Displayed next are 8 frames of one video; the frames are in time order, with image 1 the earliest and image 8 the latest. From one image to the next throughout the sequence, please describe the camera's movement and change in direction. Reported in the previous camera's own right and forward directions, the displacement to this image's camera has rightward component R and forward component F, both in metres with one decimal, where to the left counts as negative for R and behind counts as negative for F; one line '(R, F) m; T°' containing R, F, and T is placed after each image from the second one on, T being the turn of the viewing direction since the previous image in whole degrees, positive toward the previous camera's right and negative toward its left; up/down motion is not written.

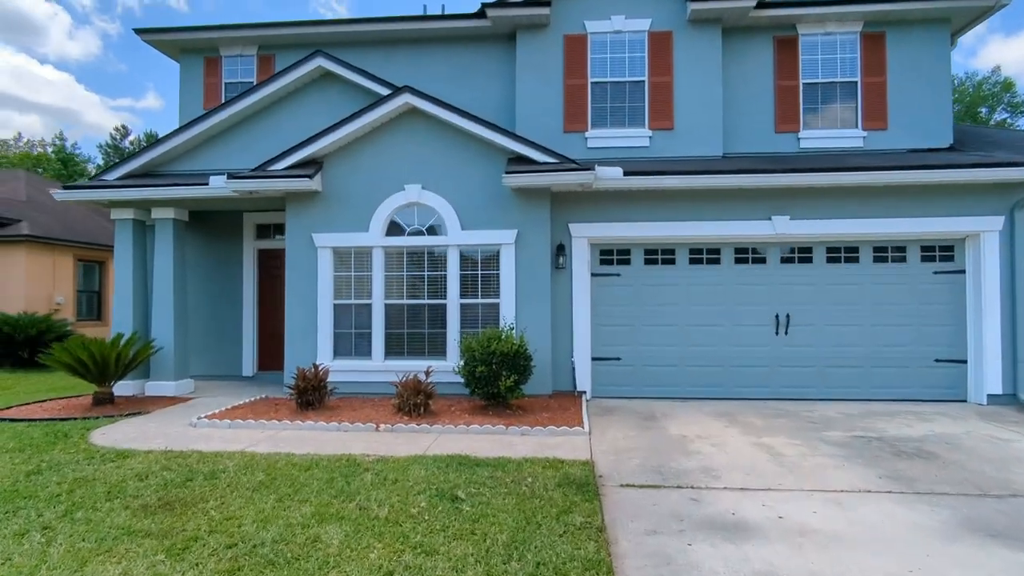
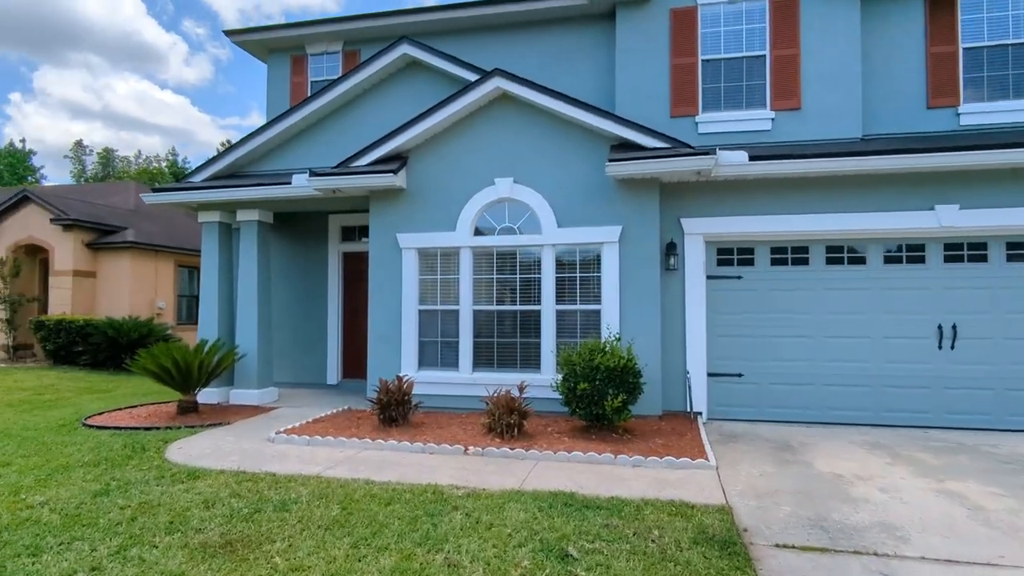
(-0.3, +0.9) m; -8°
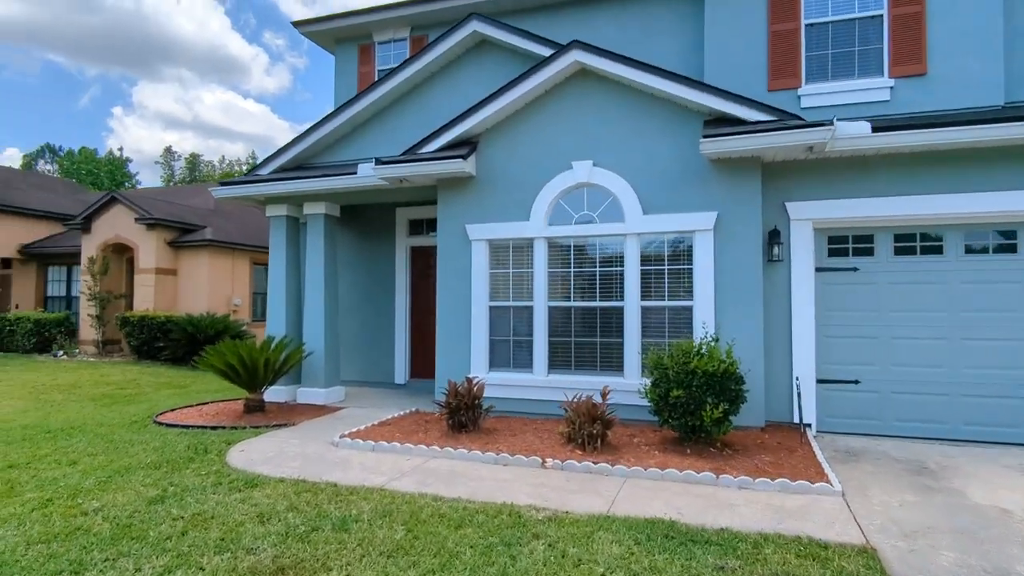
(-0.1, +0.6) m; -6°
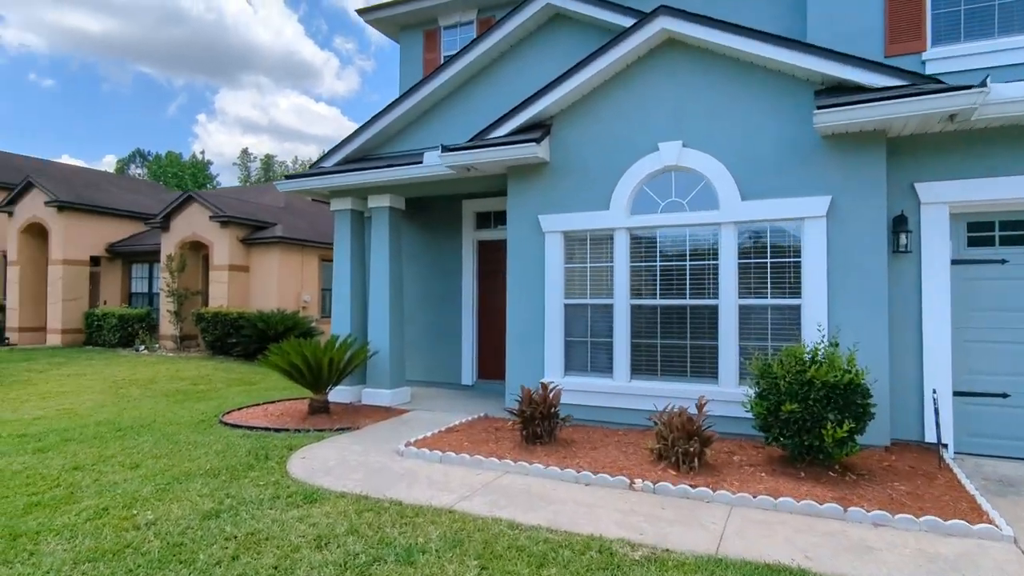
(-0.2, +0.6) m; -6°
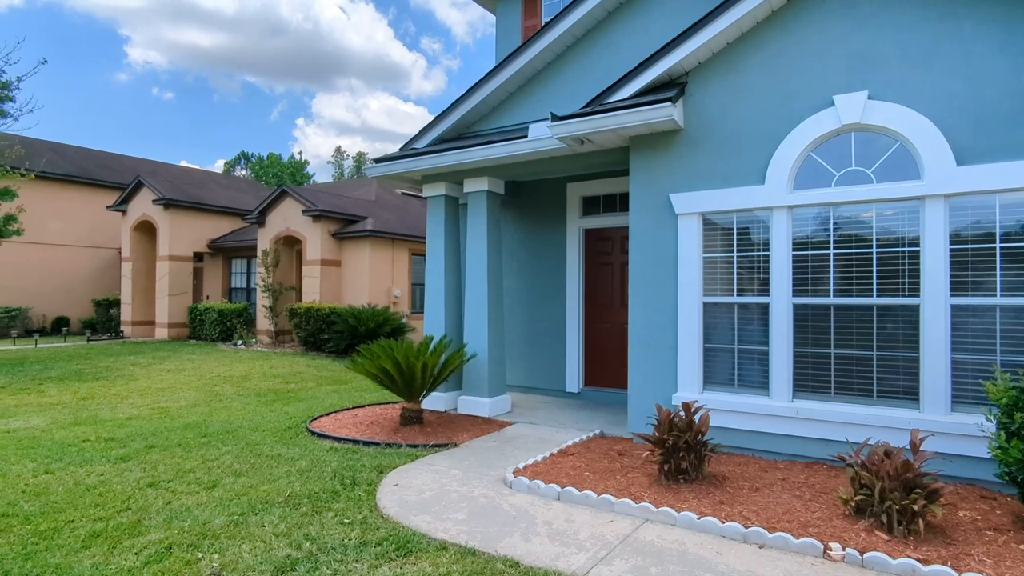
(-0.4, +1.1) m; -8°
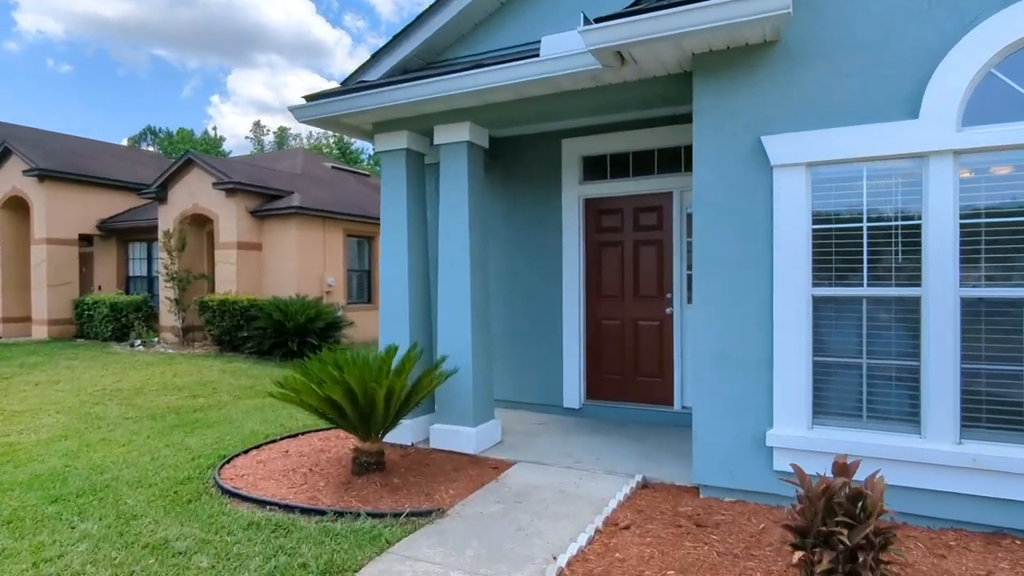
(-0.5, +2.0) m; +6°
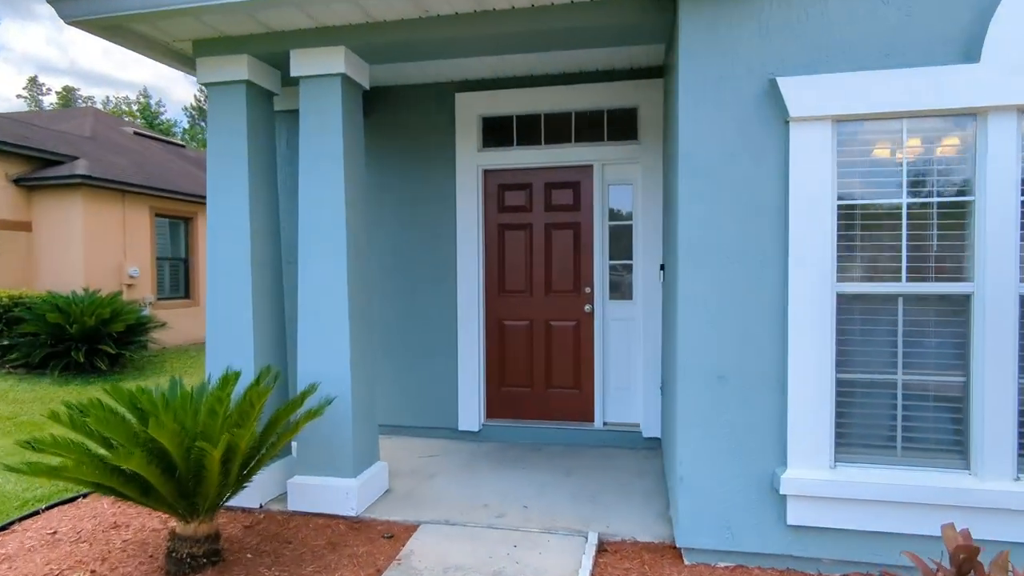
(-0.4, +1.4) m; +15°
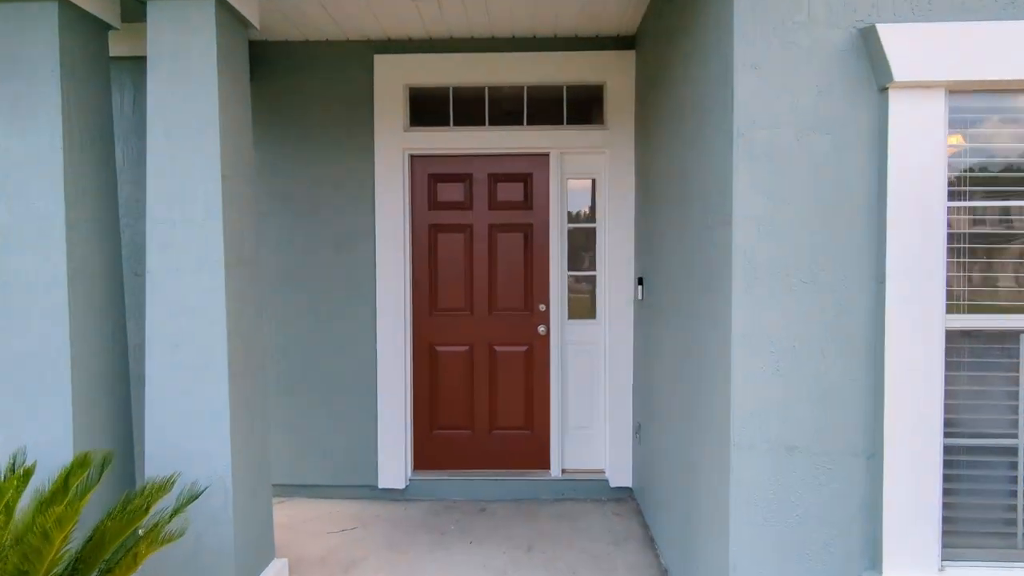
(-0.3, +1.1) m; +10°
